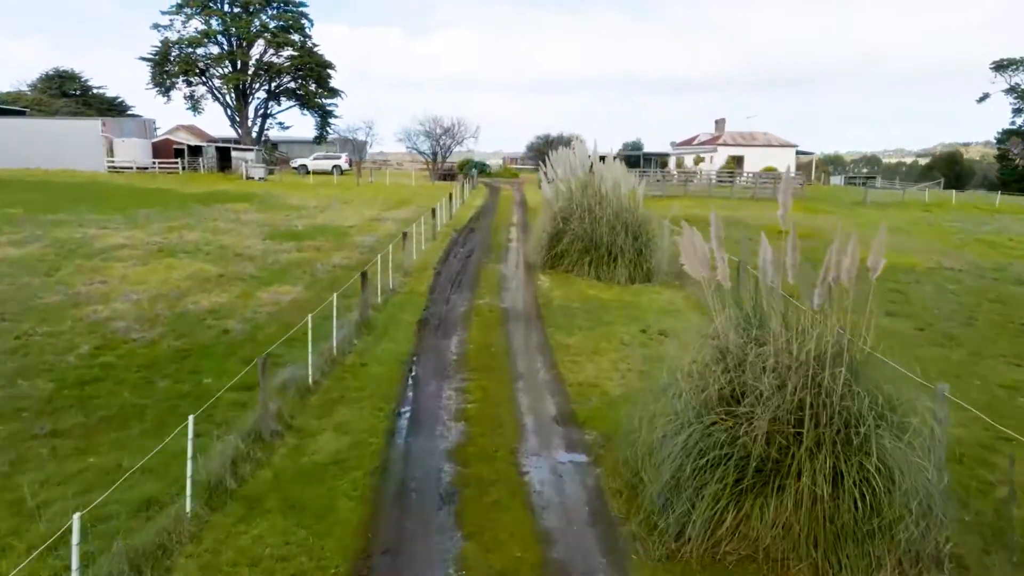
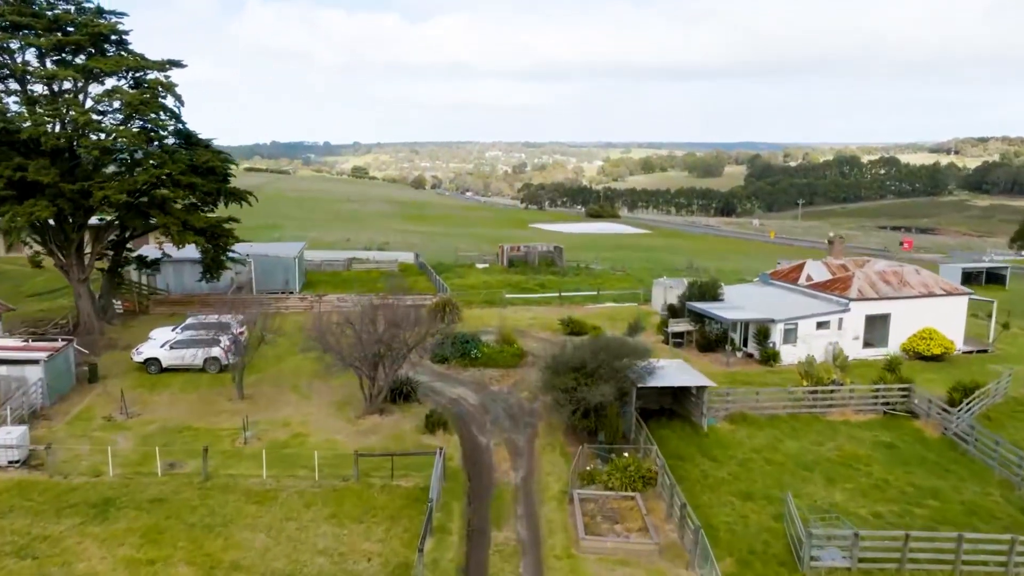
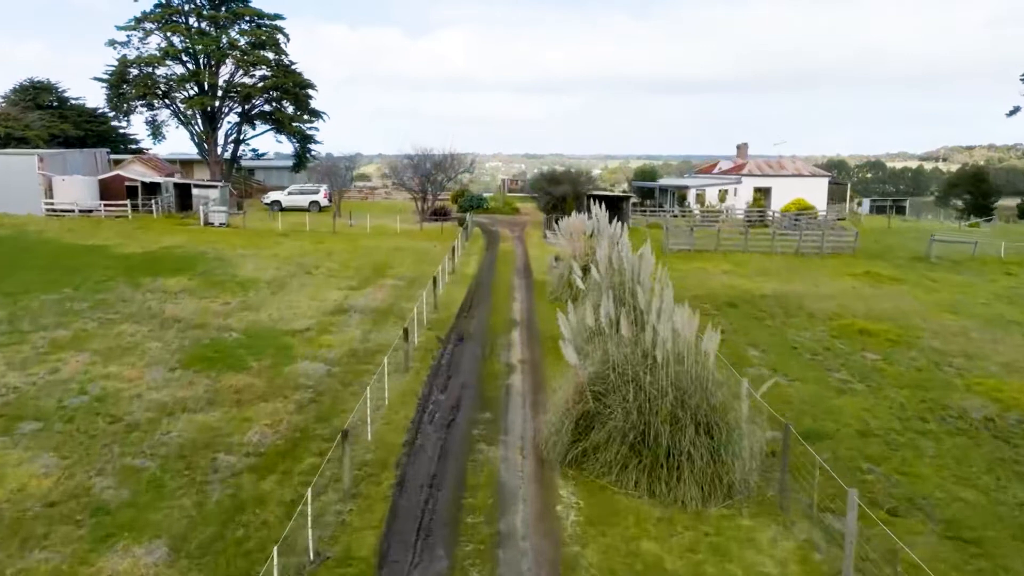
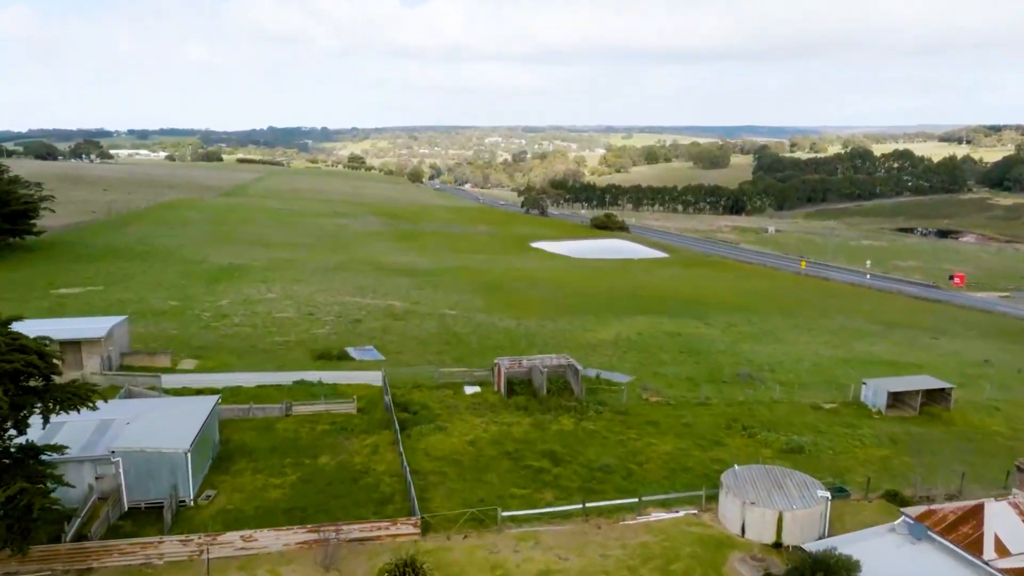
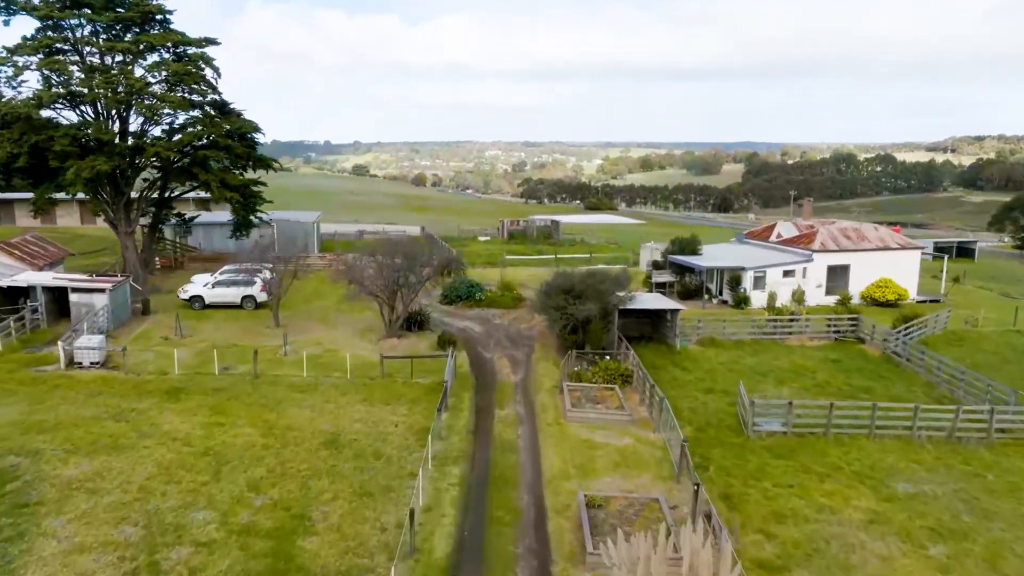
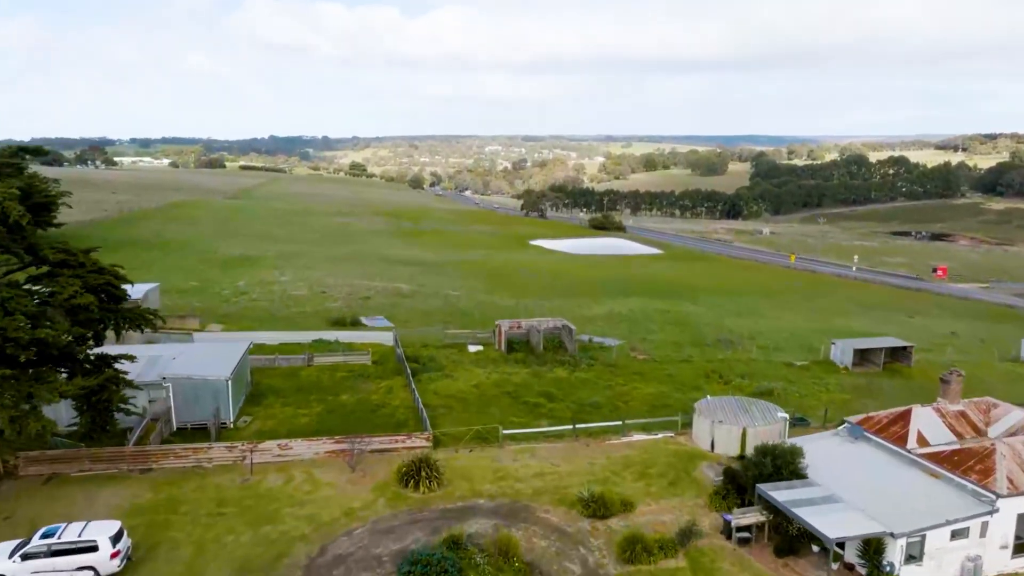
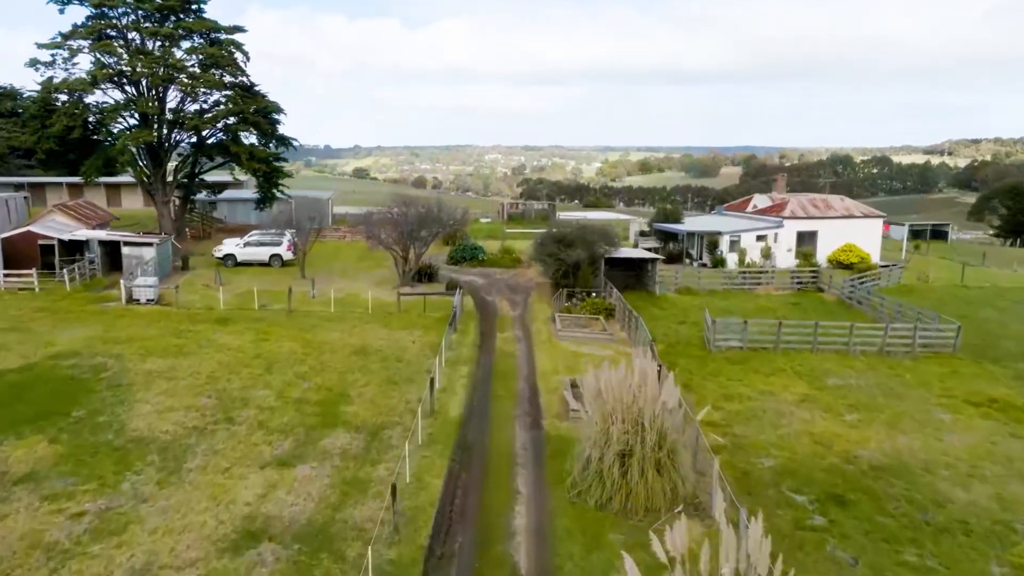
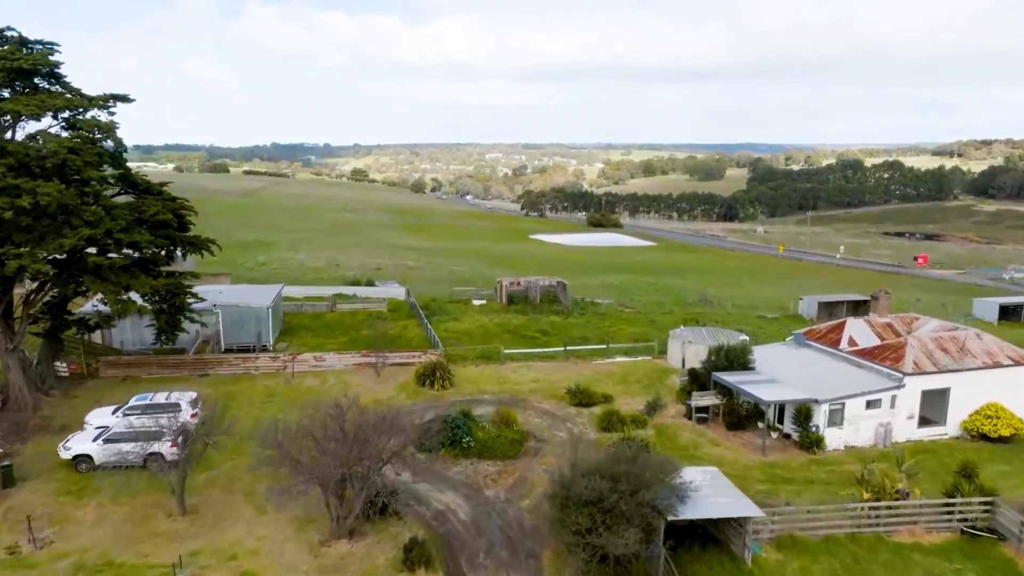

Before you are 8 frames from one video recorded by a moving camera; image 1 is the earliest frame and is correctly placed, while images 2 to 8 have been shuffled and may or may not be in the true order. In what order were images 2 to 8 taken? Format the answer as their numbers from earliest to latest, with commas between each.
3, 7, 5, 2, 8, 6, 4
